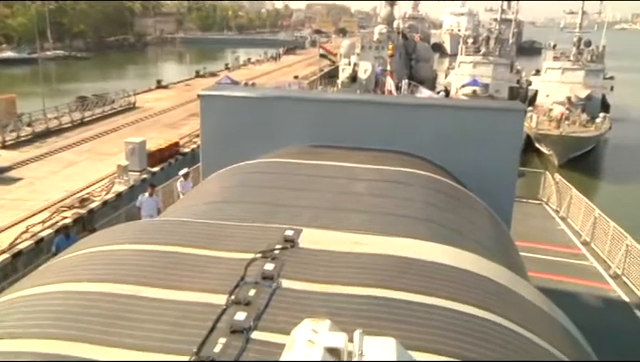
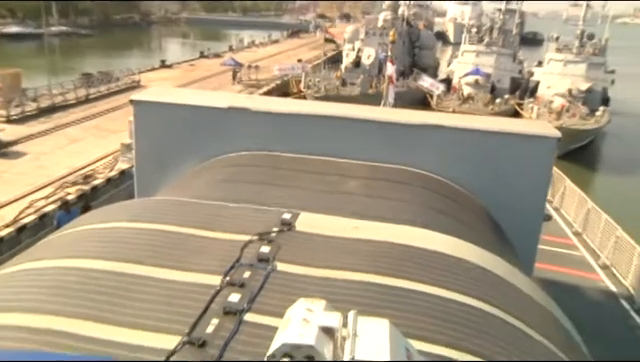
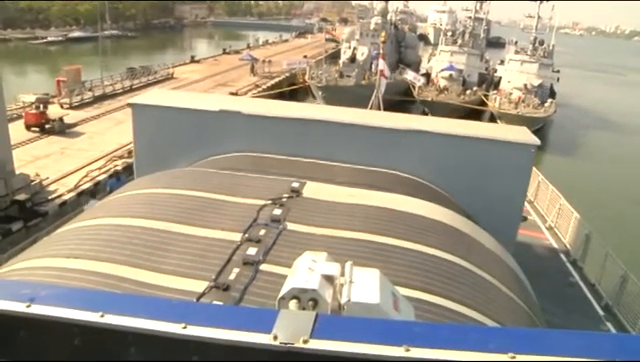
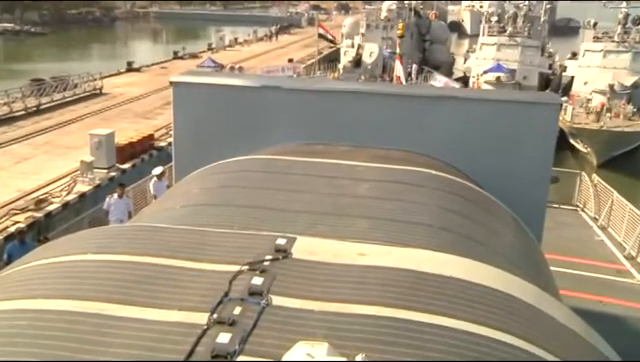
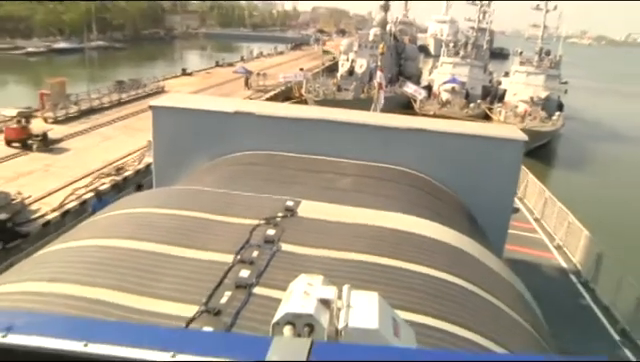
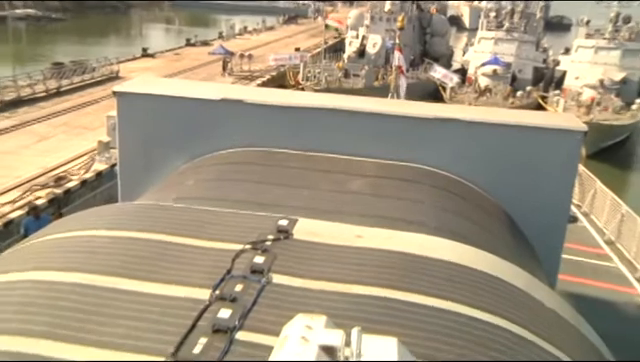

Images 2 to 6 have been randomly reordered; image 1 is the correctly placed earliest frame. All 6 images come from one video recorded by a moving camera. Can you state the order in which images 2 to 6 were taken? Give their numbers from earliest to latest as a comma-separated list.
4, 6, 2, 5, 3
